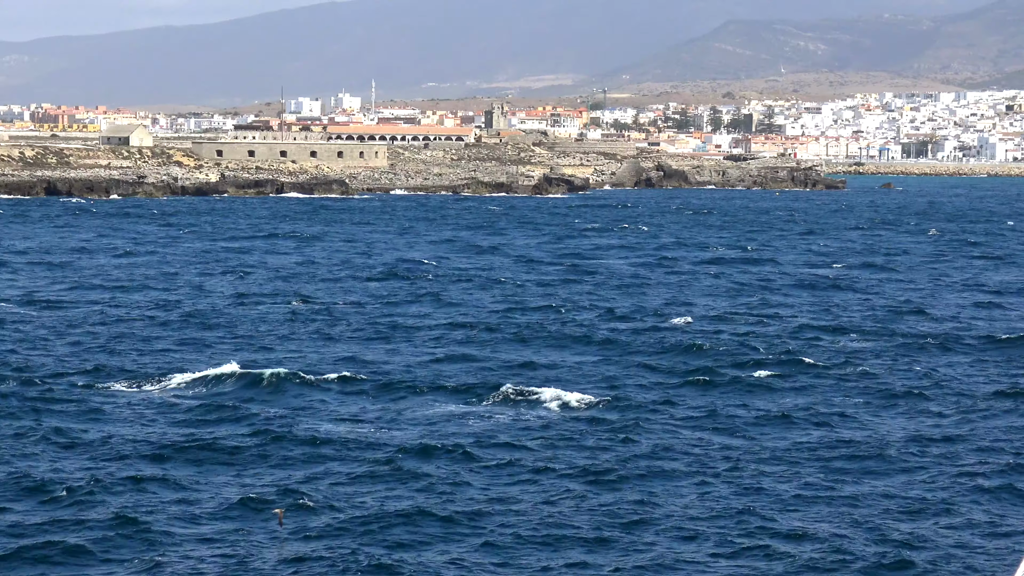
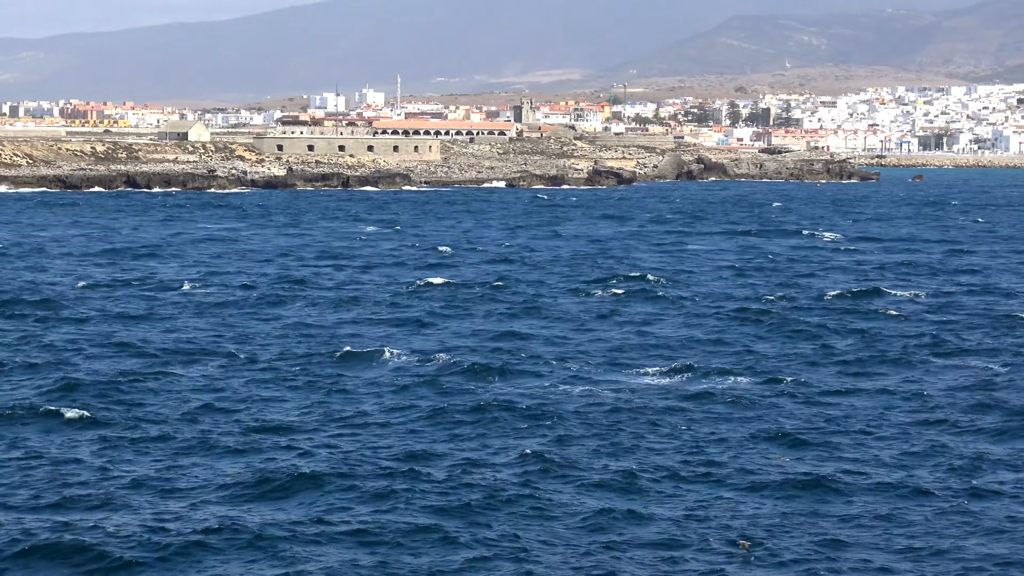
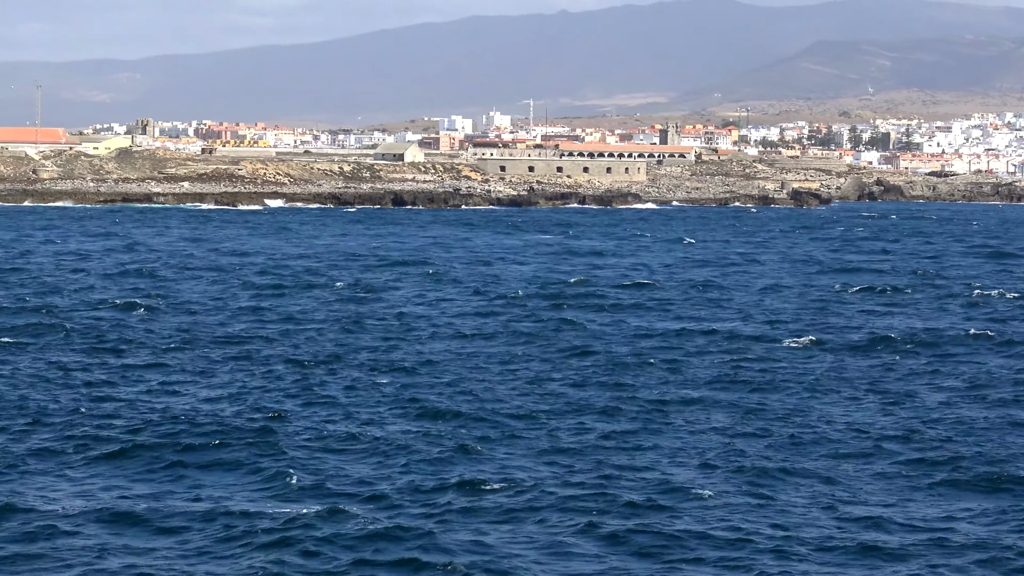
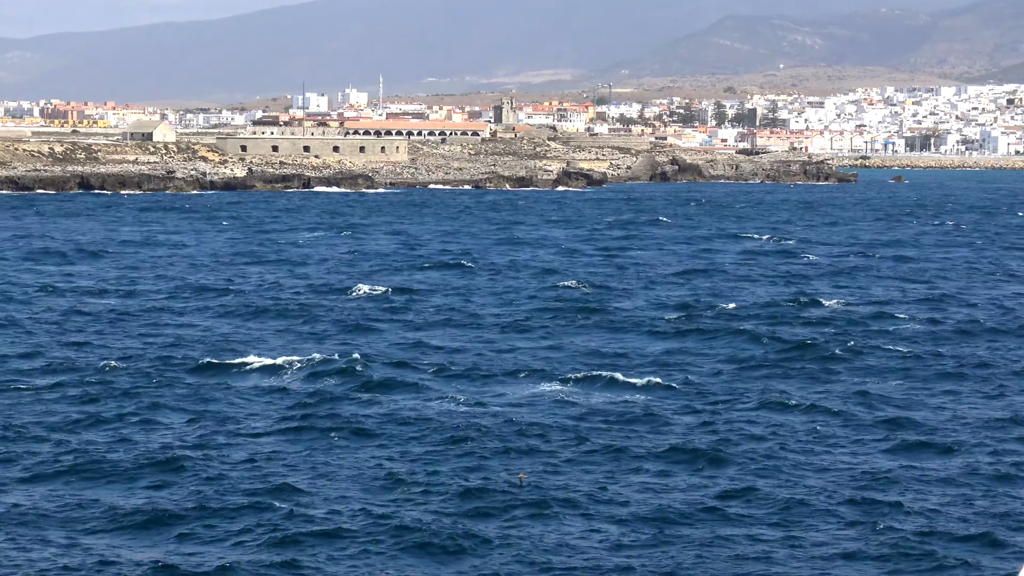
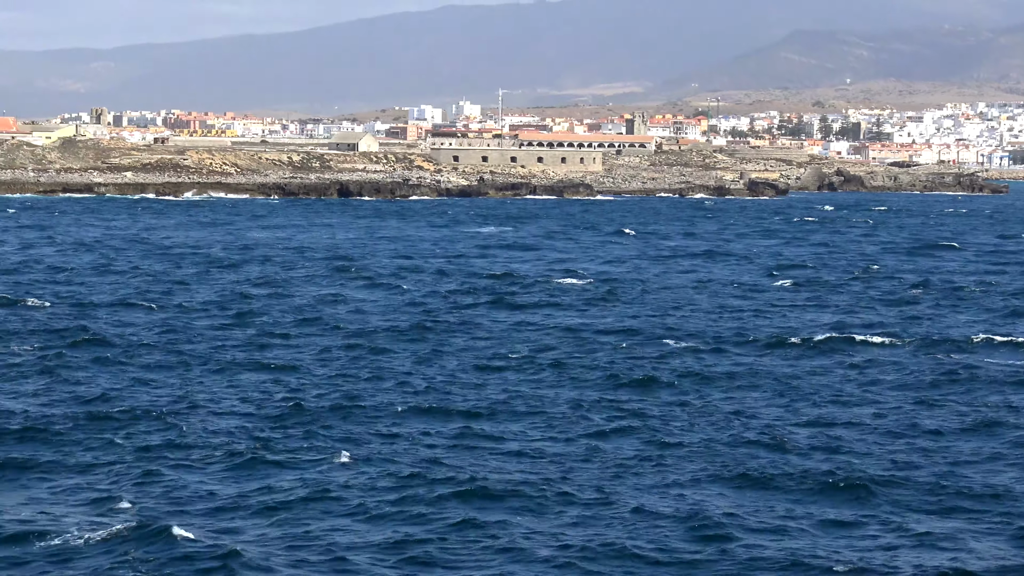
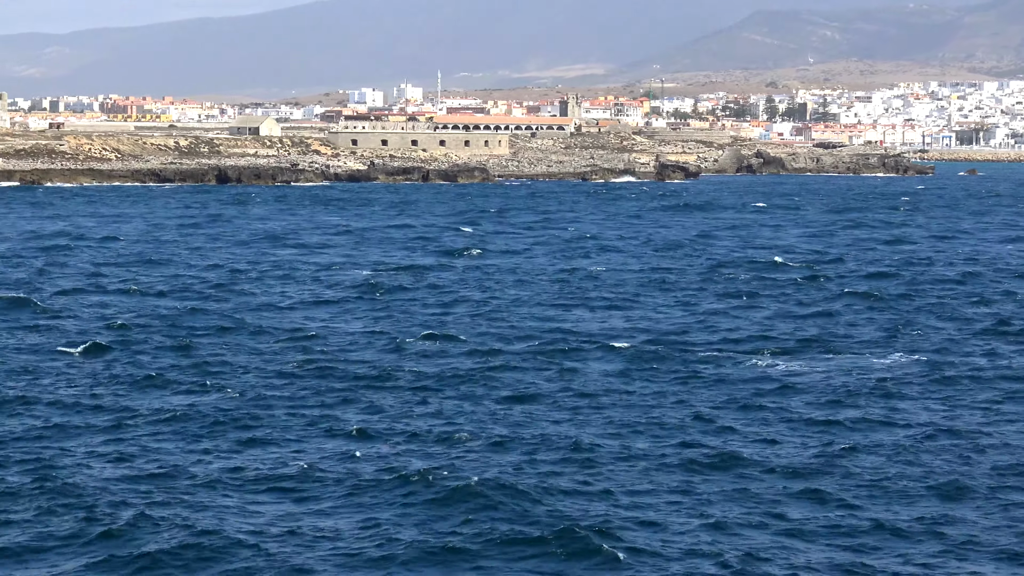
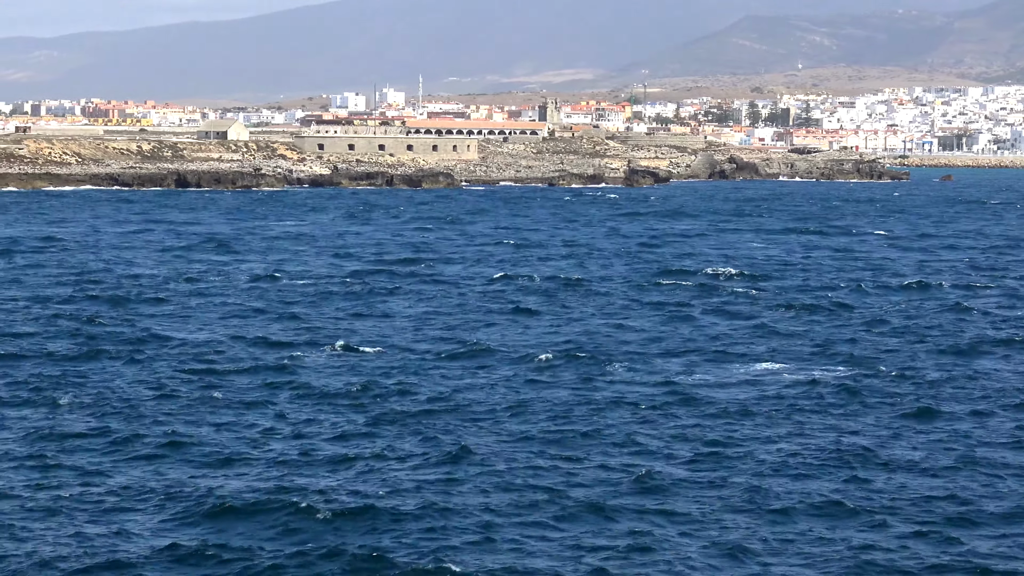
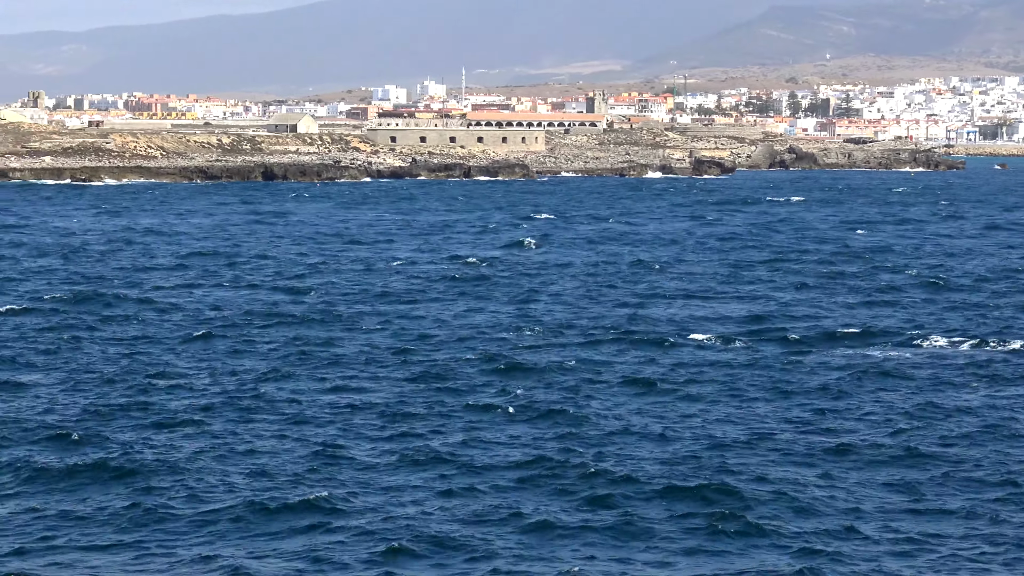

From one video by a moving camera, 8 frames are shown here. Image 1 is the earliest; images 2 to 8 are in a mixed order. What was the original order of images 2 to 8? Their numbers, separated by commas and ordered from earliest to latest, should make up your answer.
4, 2, 7, 6, 8, 5, 3
